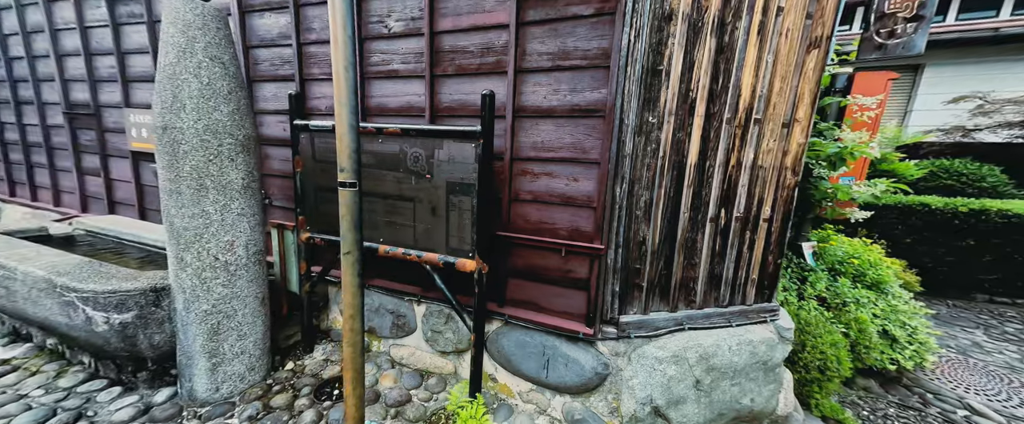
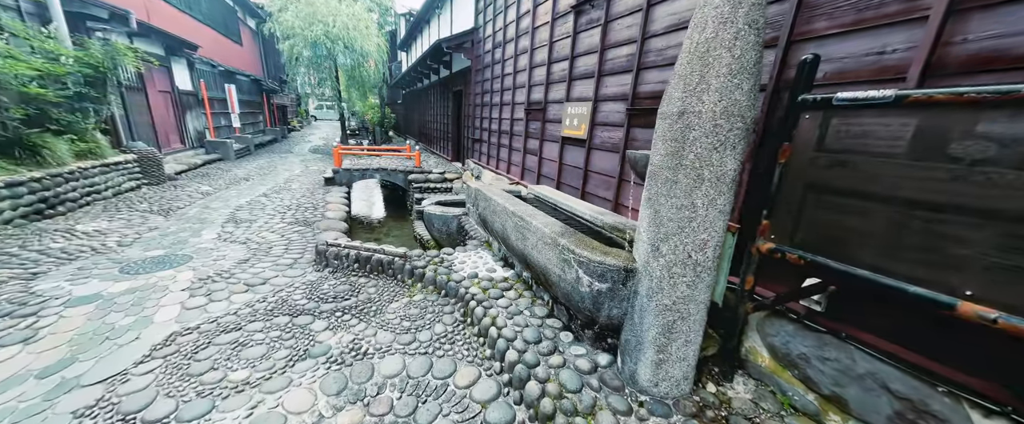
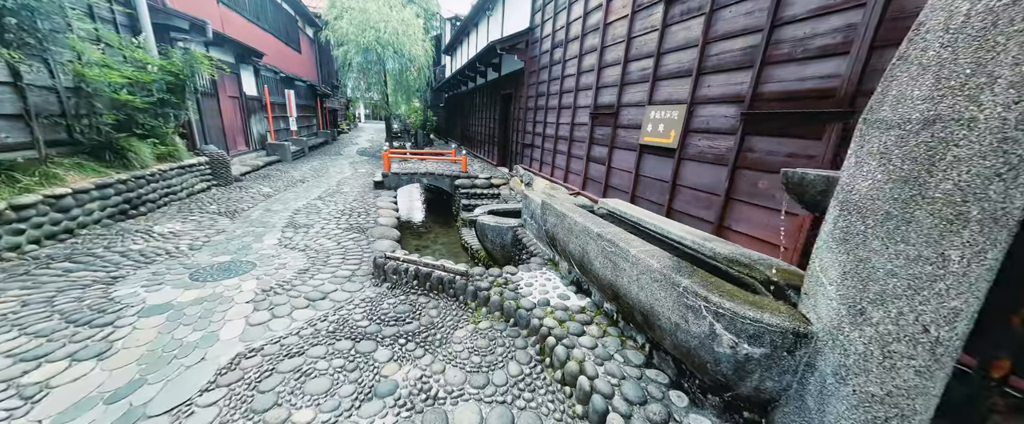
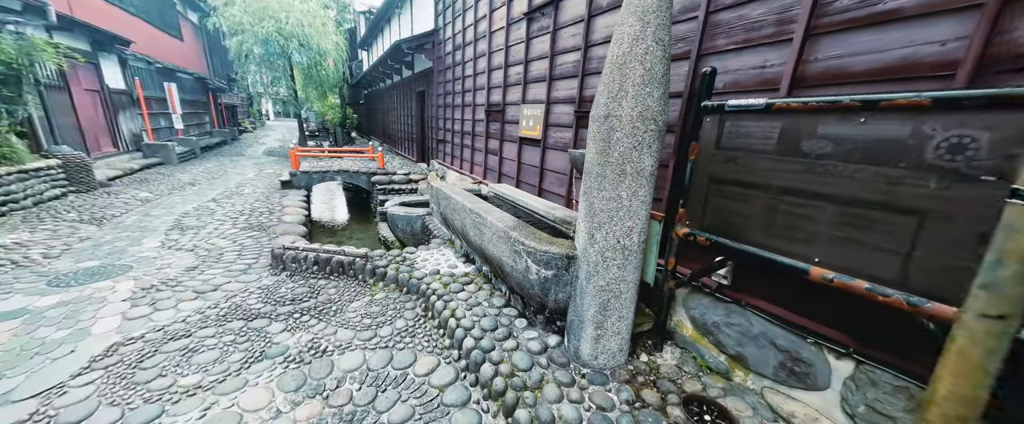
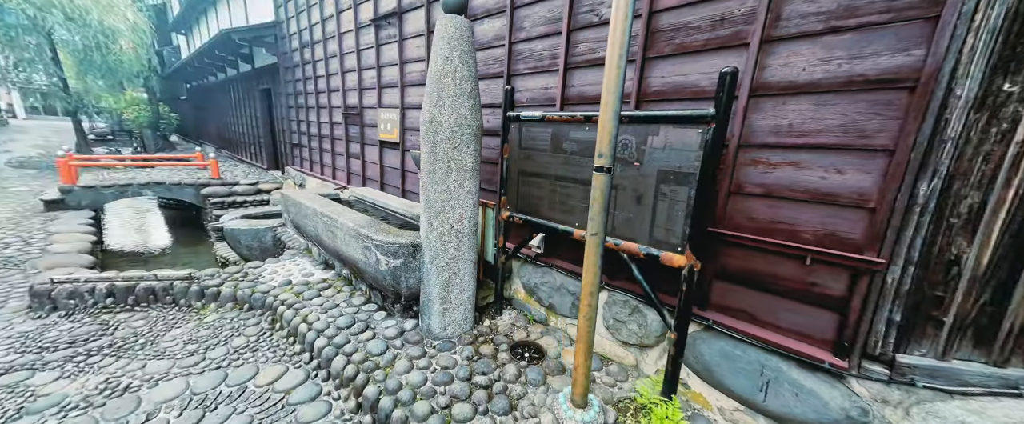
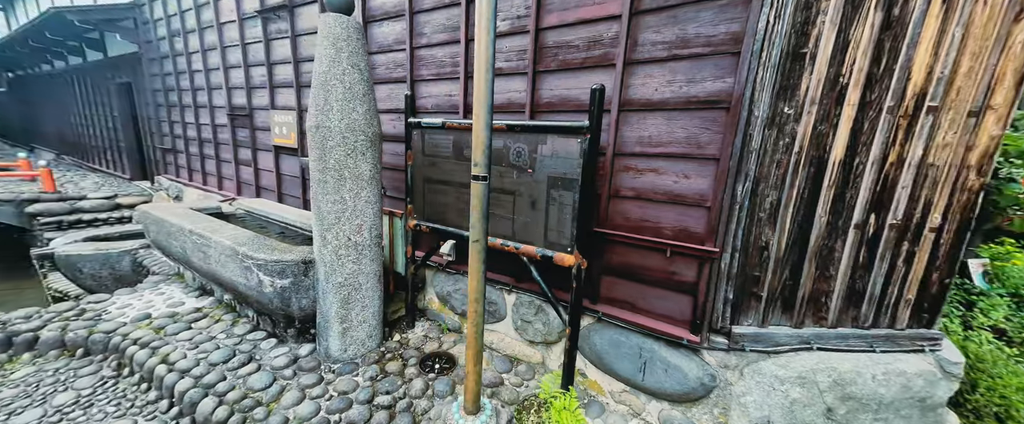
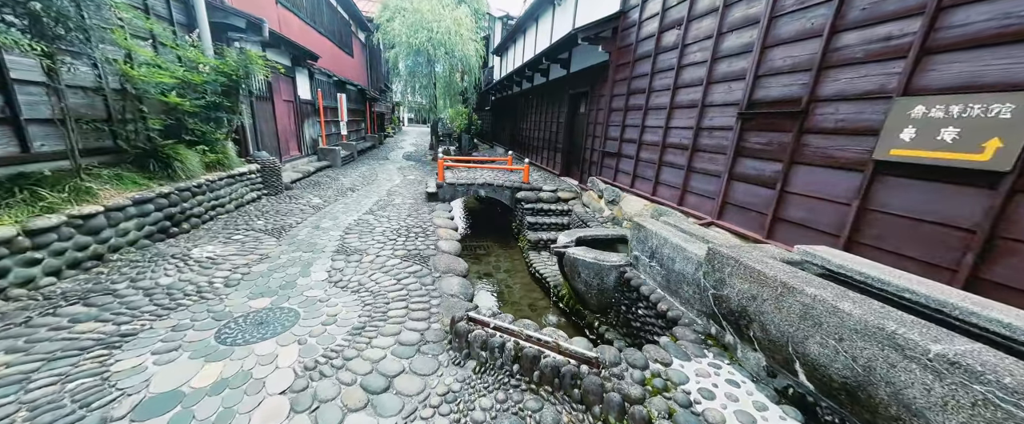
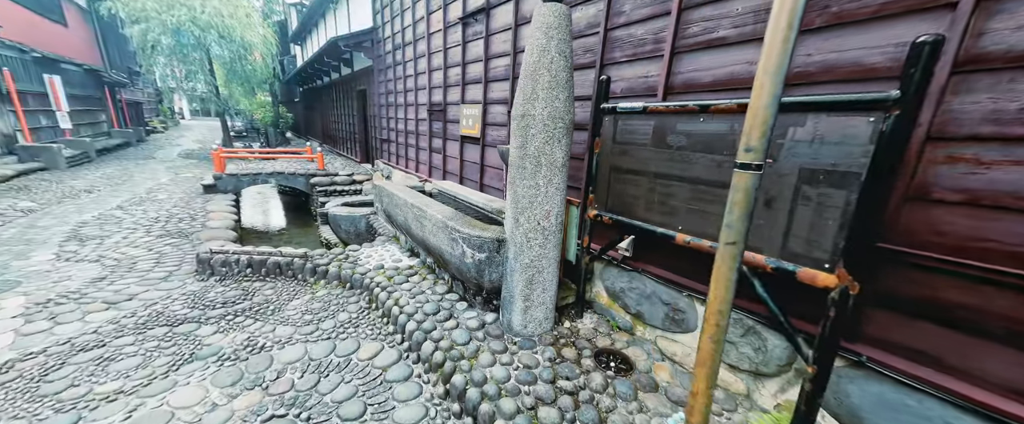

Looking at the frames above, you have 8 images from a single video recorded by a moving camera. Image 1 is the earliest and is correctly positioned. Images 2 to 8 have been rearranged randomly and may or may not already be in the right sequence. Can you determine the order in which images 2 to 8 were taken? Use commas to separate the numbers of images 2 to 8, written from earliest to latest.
6, 5, 8, 4, 2, 3, 7
